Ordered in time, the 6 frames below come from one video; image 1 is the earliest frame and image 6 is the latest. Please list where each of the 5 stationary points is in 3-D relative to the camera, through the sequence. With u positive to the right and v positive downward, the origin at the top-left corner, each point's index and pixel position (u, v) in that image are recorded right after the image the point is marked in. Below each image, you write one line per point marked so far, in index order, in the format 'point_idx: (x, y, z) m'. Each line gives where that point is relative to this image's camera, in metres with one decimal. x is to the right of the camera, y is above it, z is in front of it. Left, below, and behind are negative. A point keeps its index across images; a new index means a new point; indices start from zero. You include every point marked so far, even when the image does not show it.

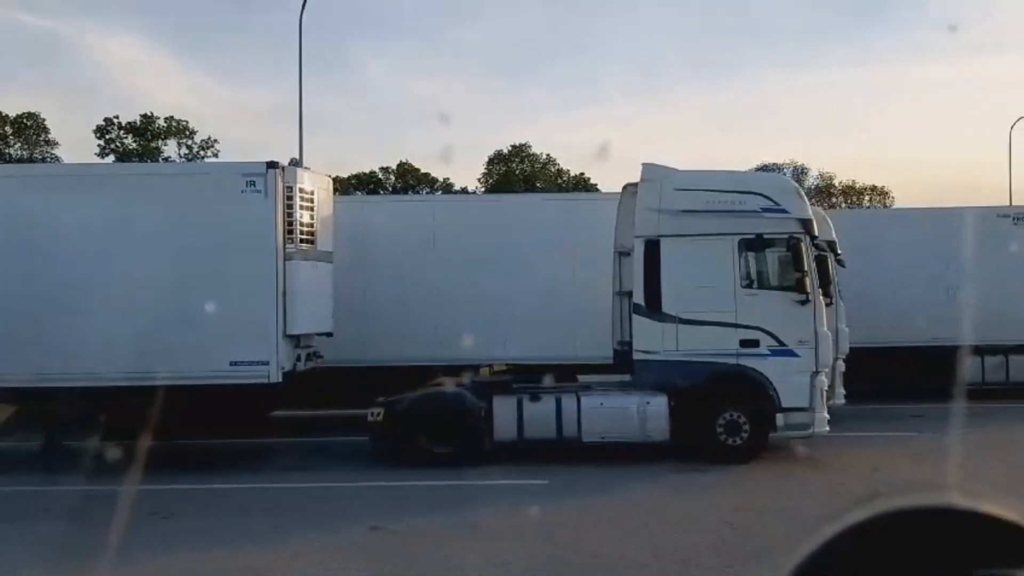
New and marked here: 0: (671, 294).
0: (+1.8, -0.1, +11.6) m
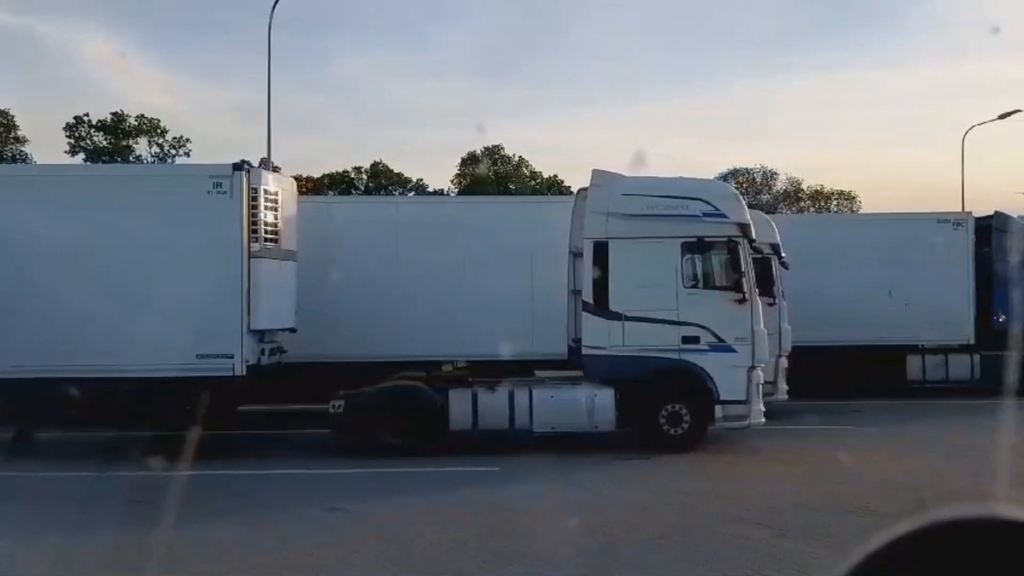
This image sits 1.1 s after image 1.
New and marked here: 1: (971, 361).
0: (+1.2, -0.1, +12.2) m
1: (+8.1, -1.3, +18.4) m
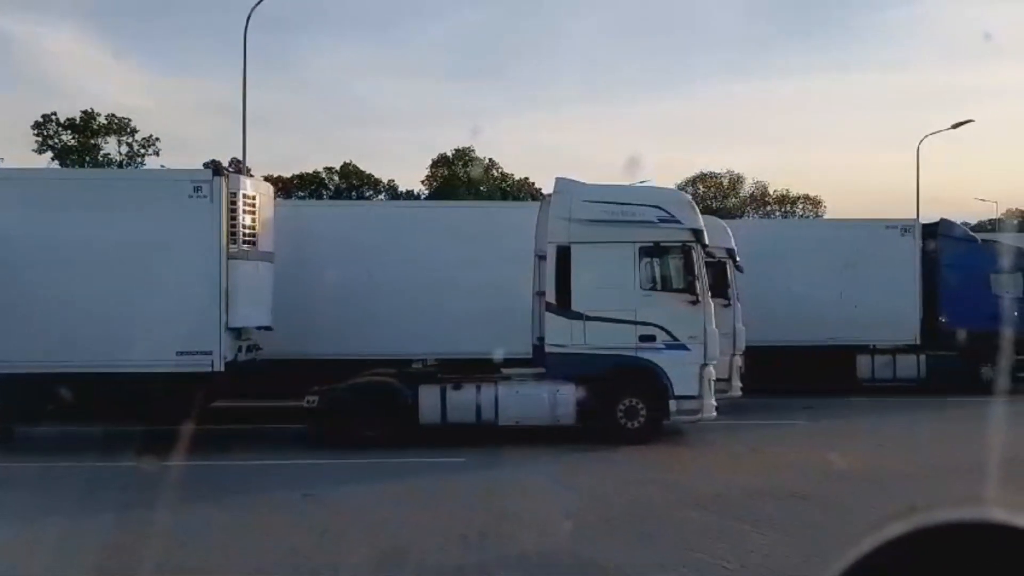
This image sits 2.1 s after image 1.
0: (+0.8, -0.1, +12.8) m
1: (+7.5, -1.3, +19.2) m
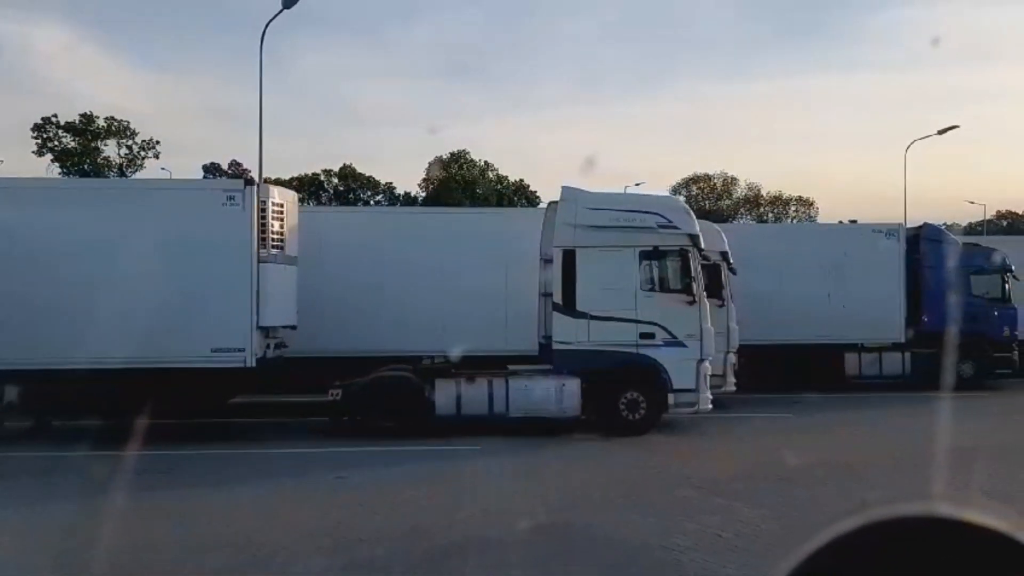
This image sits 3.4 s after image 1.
0: (+1.0, -0.1, +13.7) m
1: (+7.5, -1.4, +20.2) m
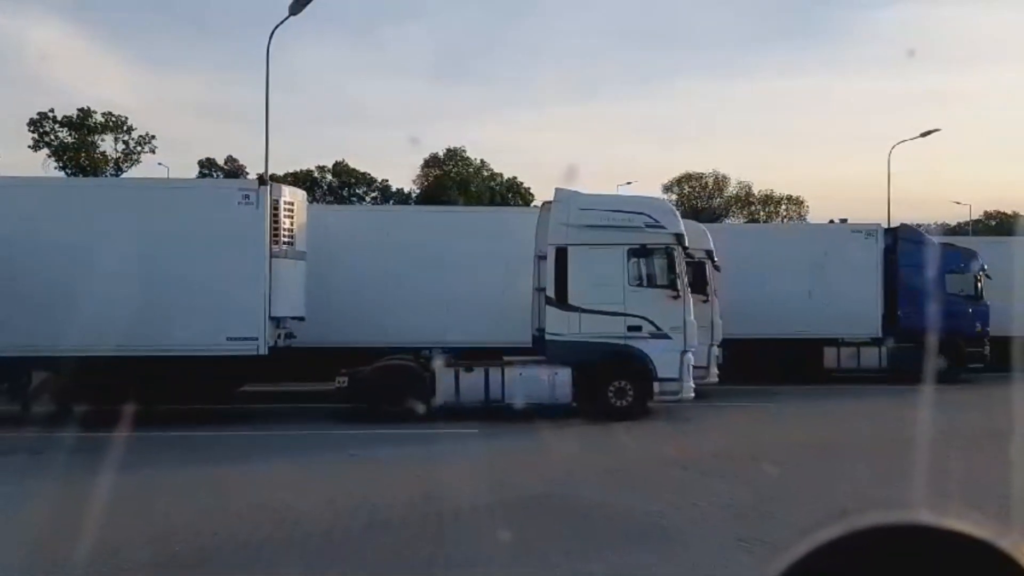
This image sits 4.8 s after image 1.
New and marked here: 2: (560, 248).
0: (+0.9, 0.0, +14.6) m
1: (+7.4, -1.3, +21.0) m
2: (+0.7, +0.6, +14.6) m
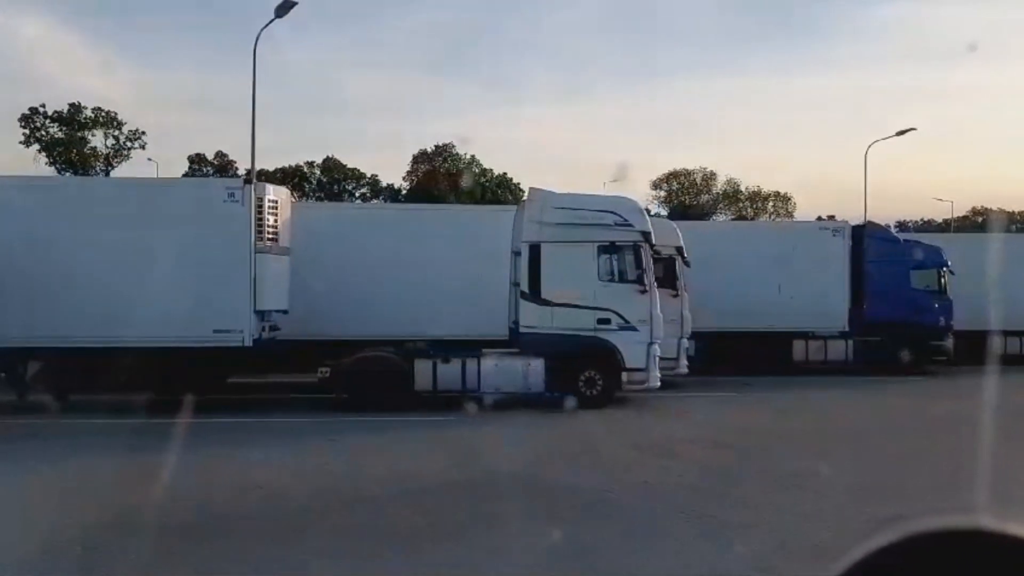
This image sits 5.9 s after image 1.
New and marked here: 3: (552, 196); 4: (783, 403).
0: (+0.6, +0.1, +15.2) m
1: (+7.0, -1.2, +21.7) m
2: (+0.3, +0.6, +15.2) m
3: (+0.6, +1.4, +15.4) m
4: (+4.6, -2.0, +17.9) m
